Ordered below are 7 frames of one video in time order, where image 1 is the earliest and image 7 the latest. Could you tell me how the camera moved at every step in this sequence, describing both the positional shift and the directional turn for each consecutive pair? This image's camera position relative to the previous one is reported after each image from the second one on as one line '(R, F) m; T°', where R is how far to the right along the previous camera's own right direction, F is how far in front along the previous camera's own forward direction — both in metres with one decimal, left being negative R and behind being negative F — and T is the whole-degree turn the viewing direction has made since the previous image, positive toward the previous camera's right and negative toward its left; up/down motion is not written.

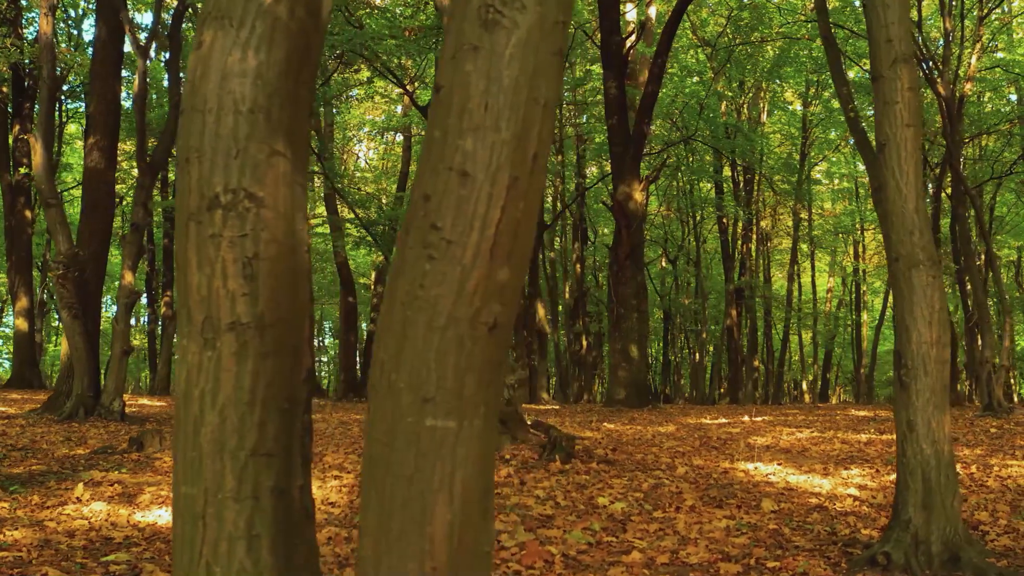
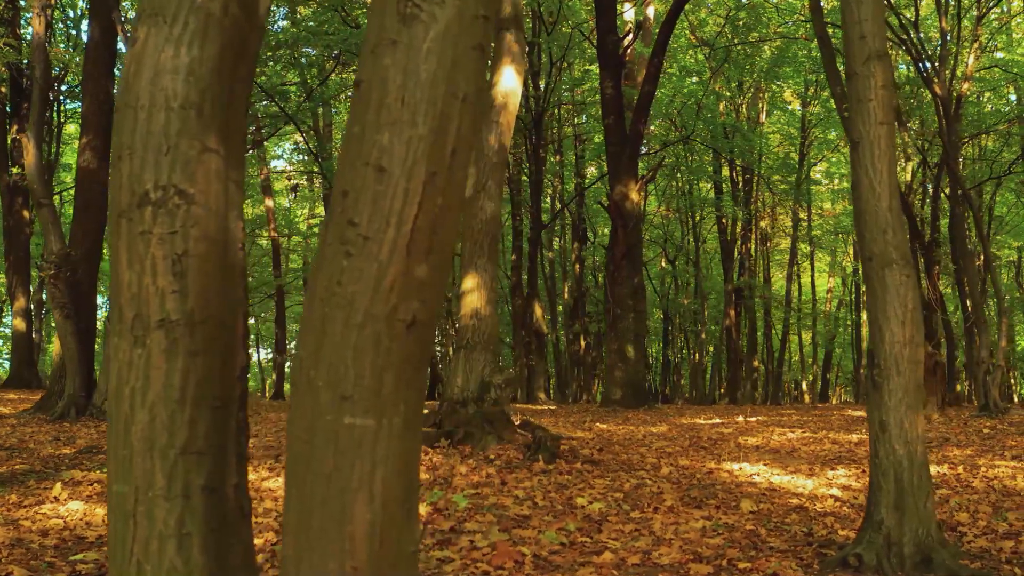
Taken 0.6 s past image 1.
(+0.2, 0.0) m; 0°
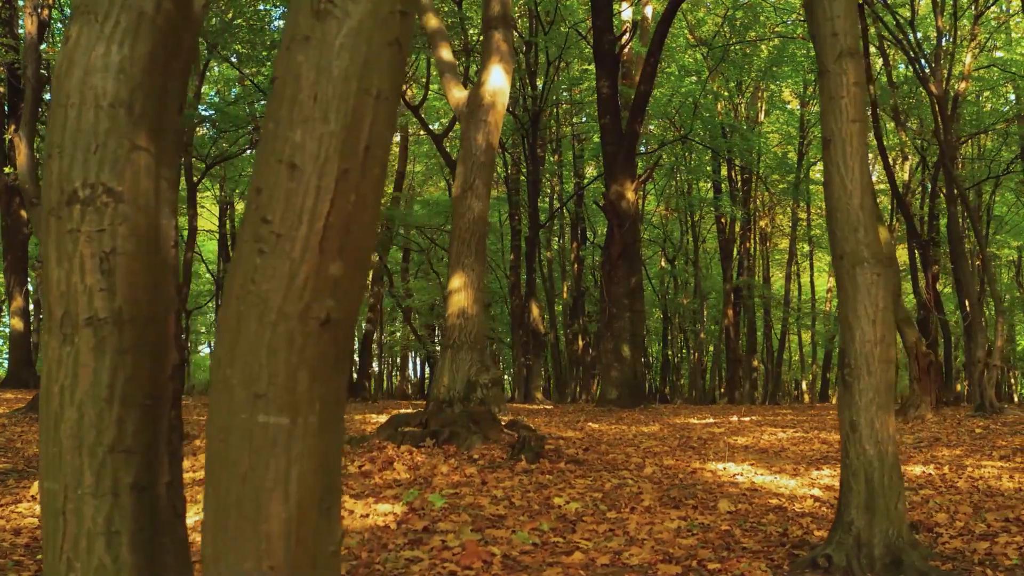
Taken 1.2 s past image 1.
(+0.2, 0.0) m; 0°
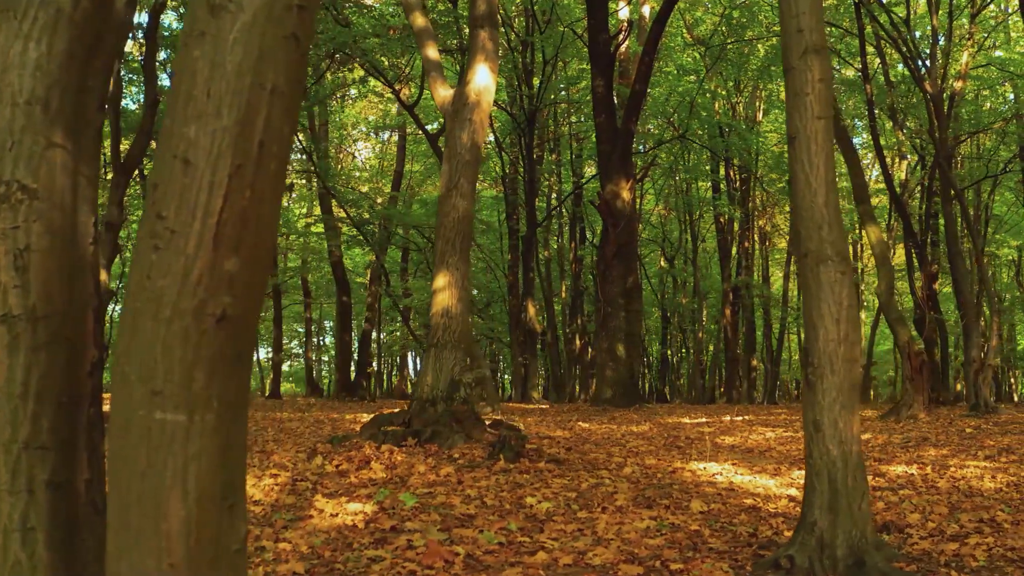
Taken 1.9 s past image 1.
(+0.2, 0.0) m; 0°
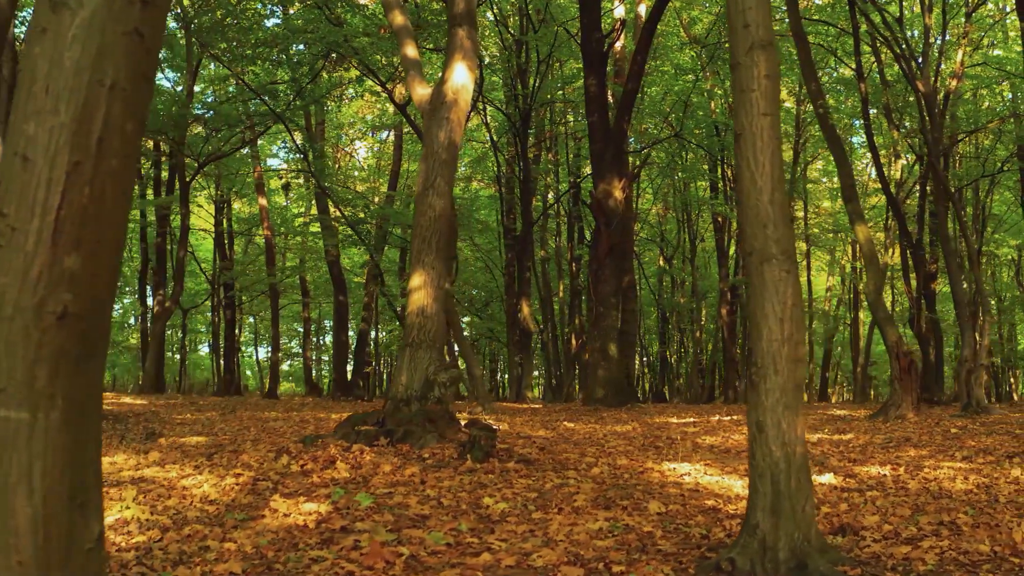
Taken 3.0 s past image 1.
(+0.3, 0.0) m; 0°
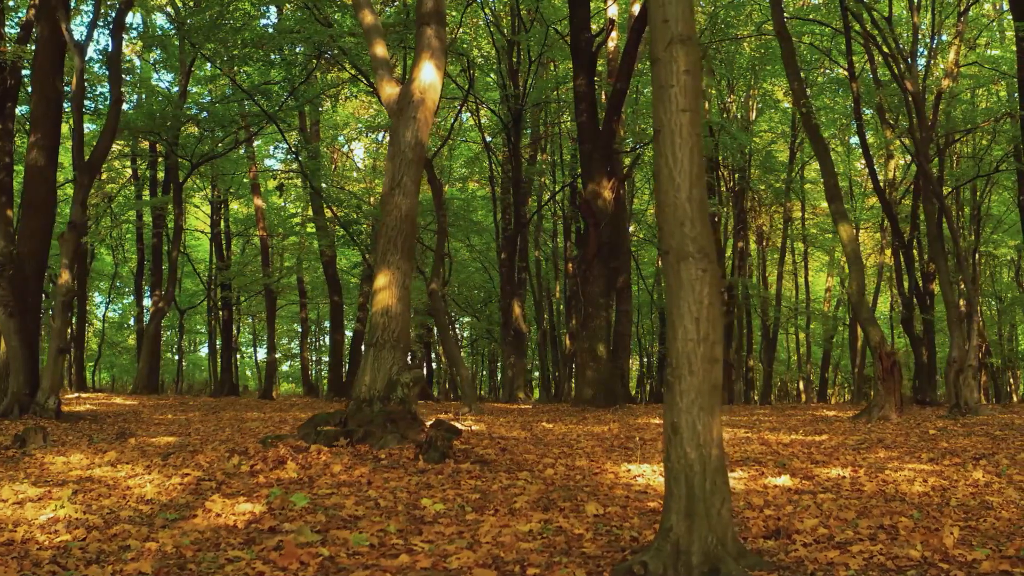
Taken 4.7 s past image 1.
(+0.5, 0.0) m; -1°
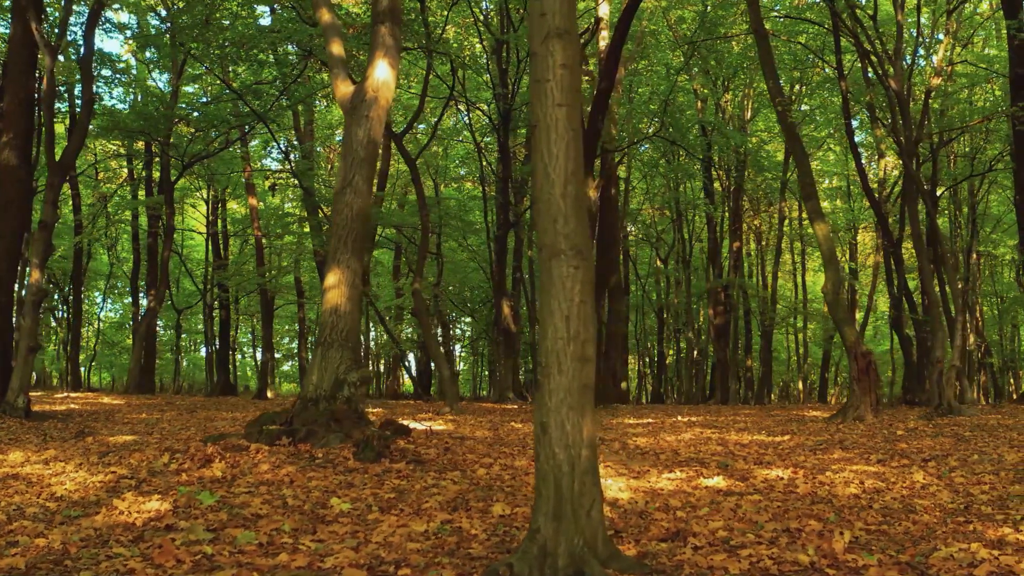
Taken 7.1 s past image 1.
(+0.7, +0.1) m; -1°
